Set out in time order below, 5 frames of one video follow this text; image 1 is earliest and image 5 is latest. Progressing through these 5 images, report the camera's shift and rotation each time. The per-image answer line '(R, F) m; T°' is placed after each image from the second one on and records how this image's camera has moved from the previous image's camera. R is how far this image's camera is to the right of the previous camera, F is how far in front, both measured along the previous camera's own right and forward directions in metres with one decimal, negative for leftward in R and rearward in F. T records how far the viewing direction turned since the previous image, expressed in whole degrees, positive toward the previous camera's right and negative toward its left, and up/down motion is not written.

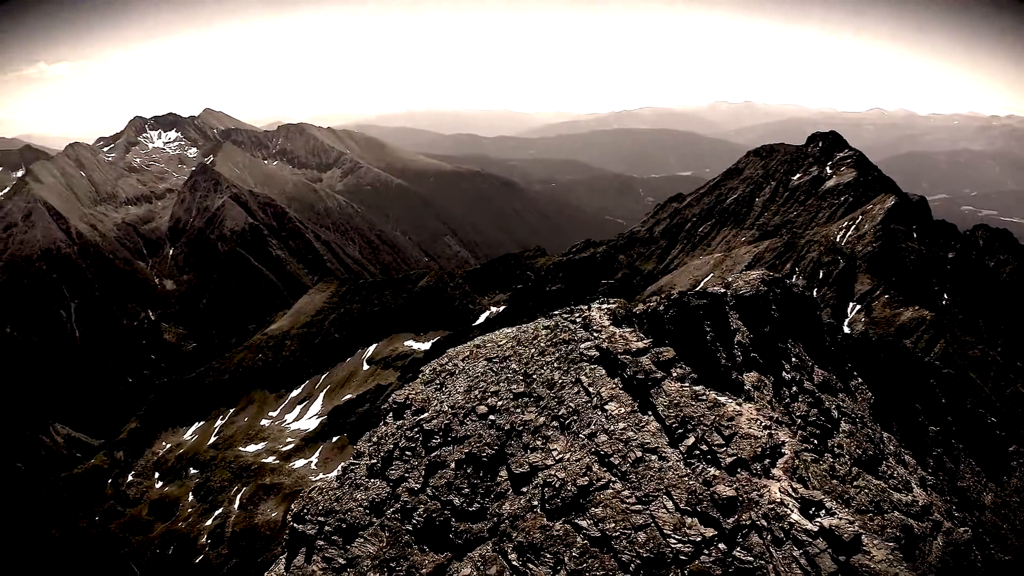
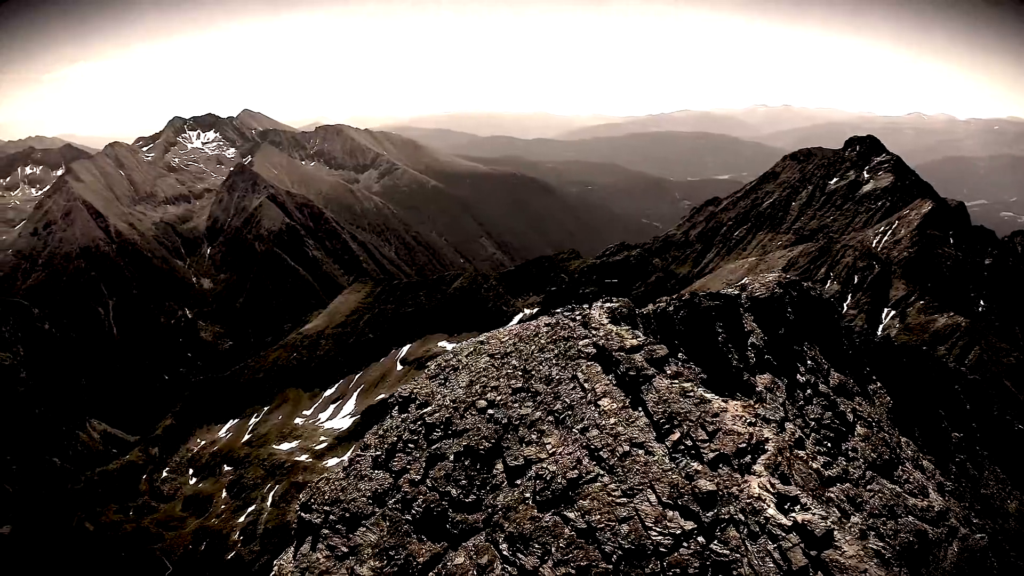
(+1.5, -0.6) m; -2°
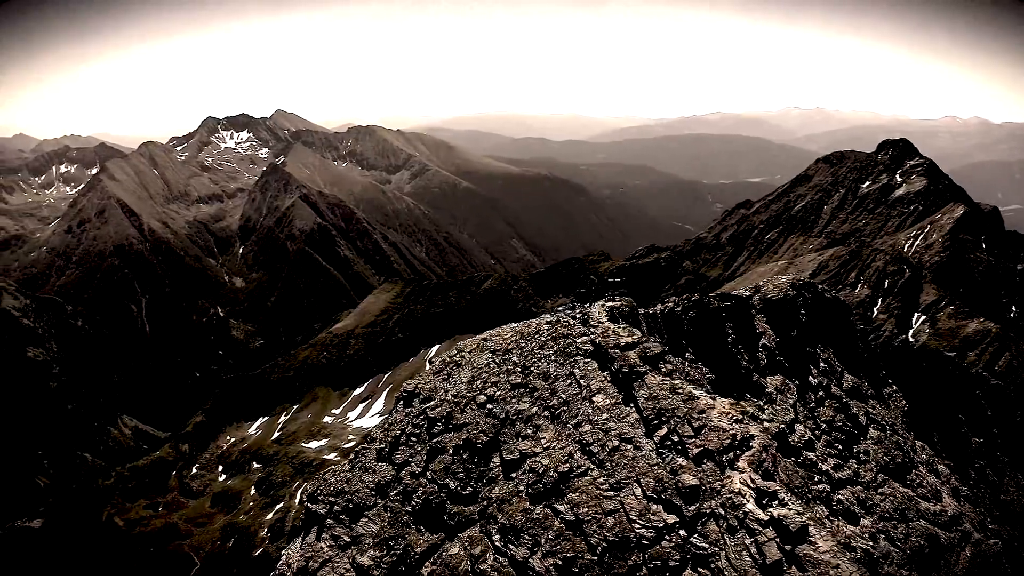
(+1.3, -0.6) m; -2°
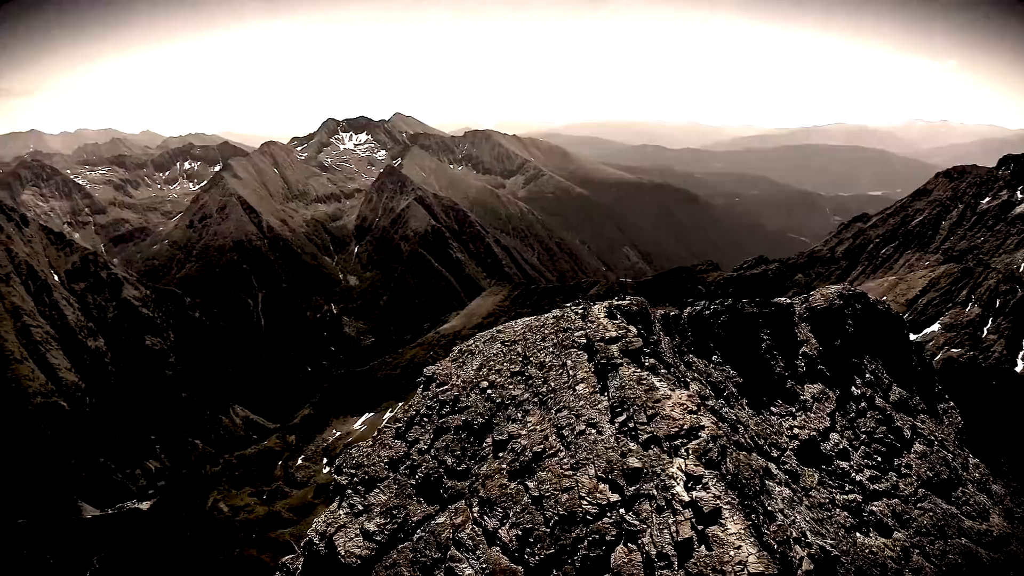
(+4.8, -2.1) m; -6°
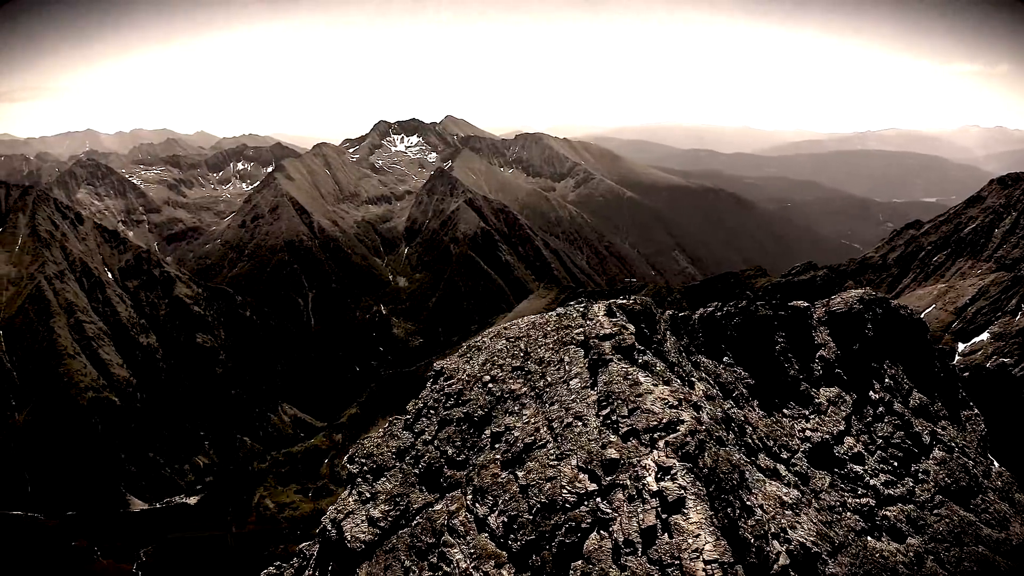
(+2.1, -1.2) m; -3°
